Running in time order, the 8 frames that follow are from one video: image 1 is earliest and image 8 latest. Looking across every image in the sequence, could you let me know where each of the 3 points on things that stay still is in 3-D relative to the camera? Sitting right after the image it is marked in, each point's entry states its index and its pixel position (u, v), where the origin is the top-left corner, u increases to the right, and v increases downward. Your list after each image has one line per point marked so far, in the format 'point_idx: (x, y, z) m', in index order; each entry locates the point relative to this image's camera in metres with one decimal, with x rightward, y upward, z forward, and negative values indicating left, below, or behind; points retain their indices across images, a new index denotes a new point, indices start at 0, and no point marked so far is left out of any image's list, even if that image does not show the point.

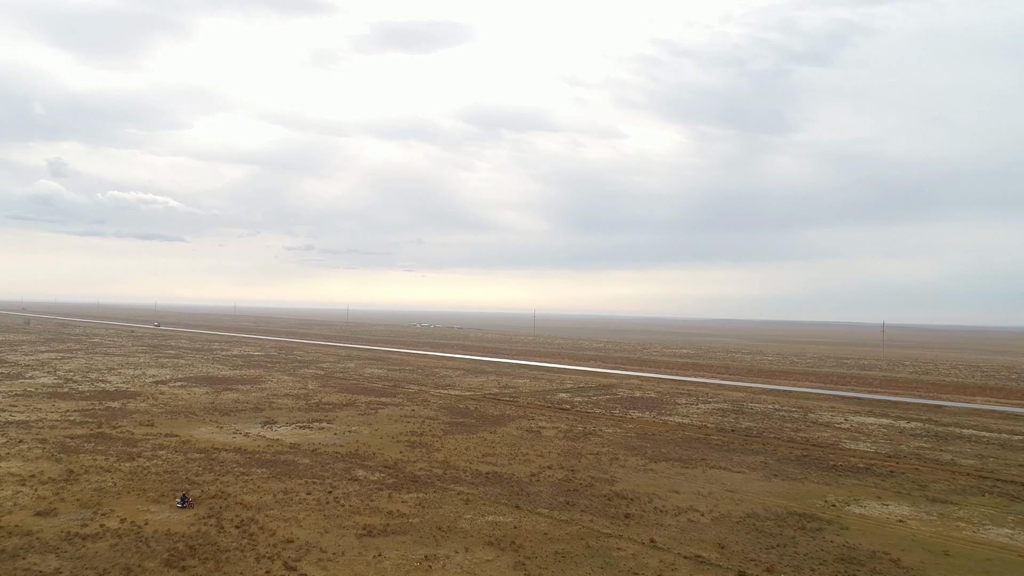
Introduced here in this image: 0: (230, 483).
0: (-5.0, -3.4, +15.2) m
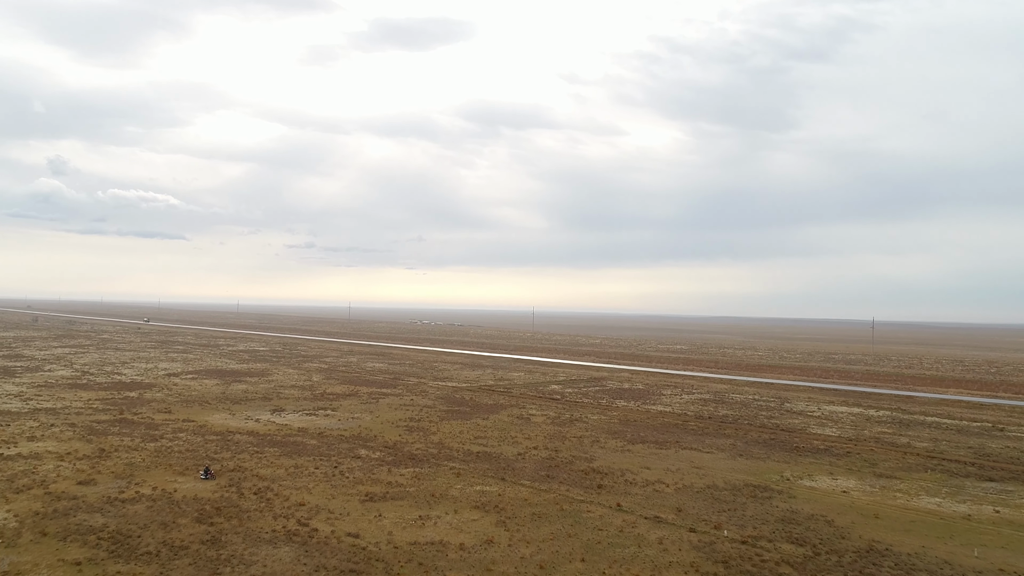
0: (-5.3, -3.4, +17.0) m
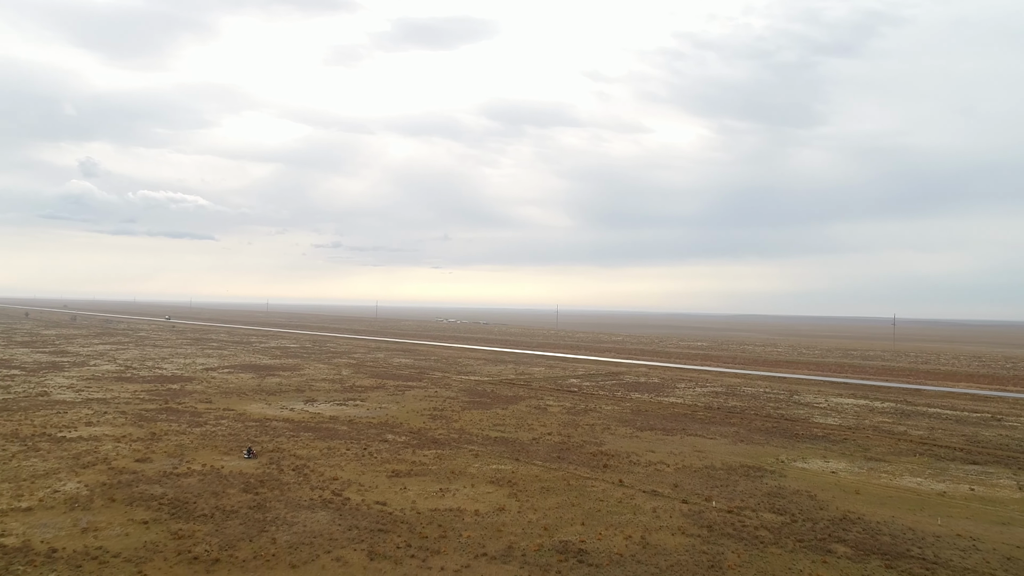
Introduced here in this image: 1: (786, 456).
0: (-4.9, -3.3, +18.6) m
1: (+6.1, -3.7, +19.1) m
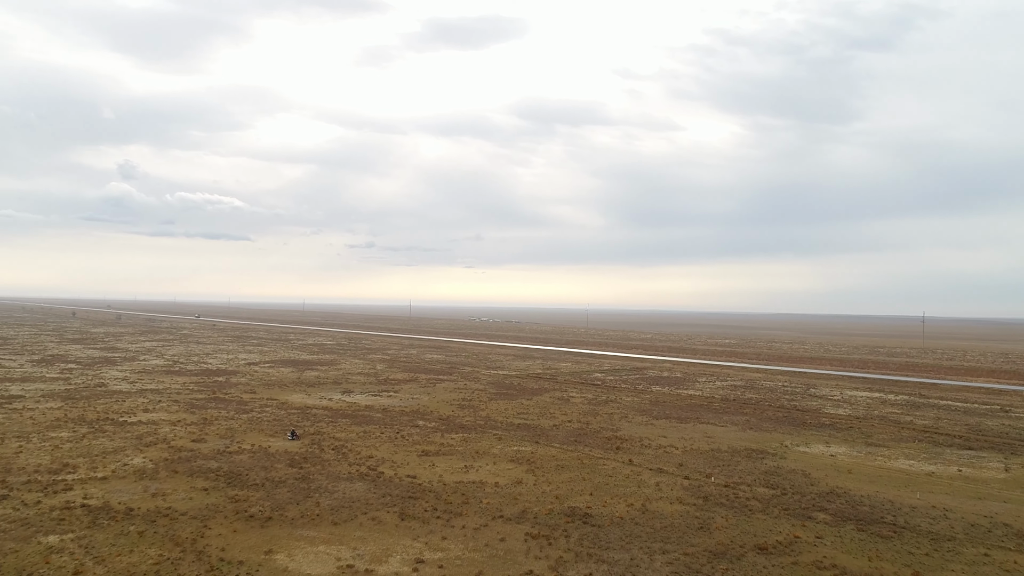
0: (-4.4, -3.3, +20.3) m
1: (+6.6, -3.6, +20.3) m
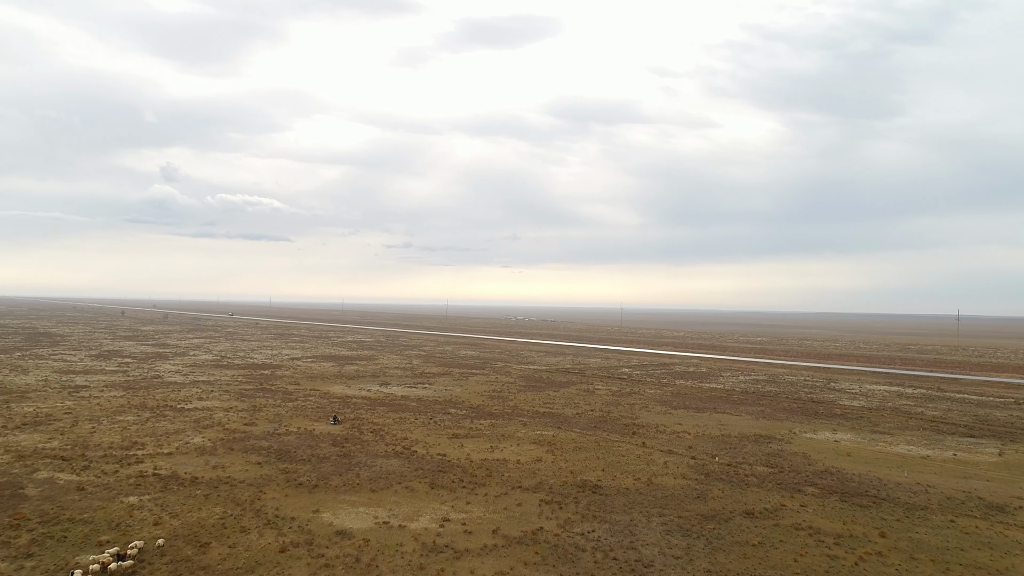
0: (-3.8, -3.2, +22.0) m
1: (+7.2, -3.5, +21.5) m
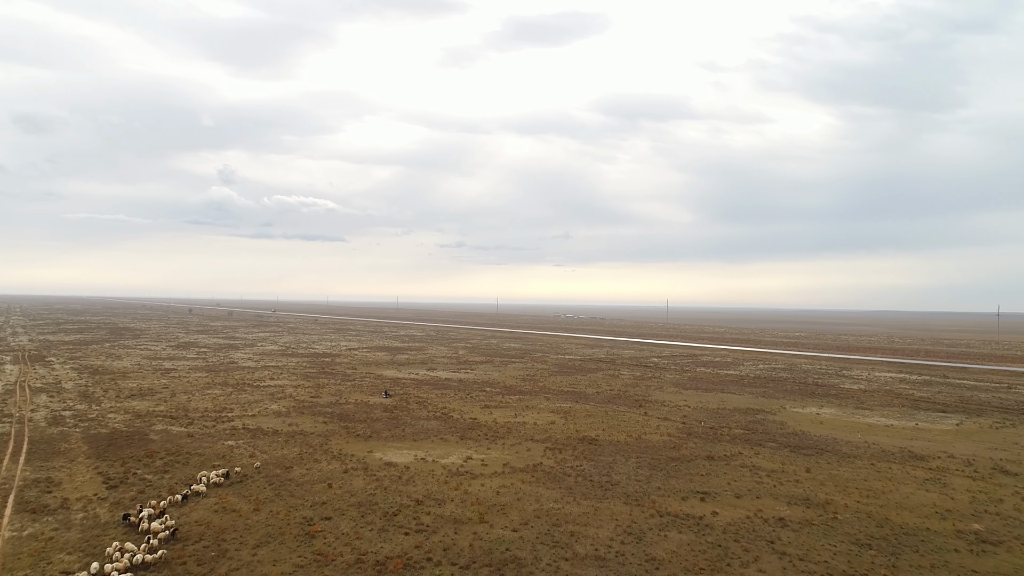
0: (-3.0, -3.0, +25.5) m
1: (+8.0, -3.3, +24.4) m
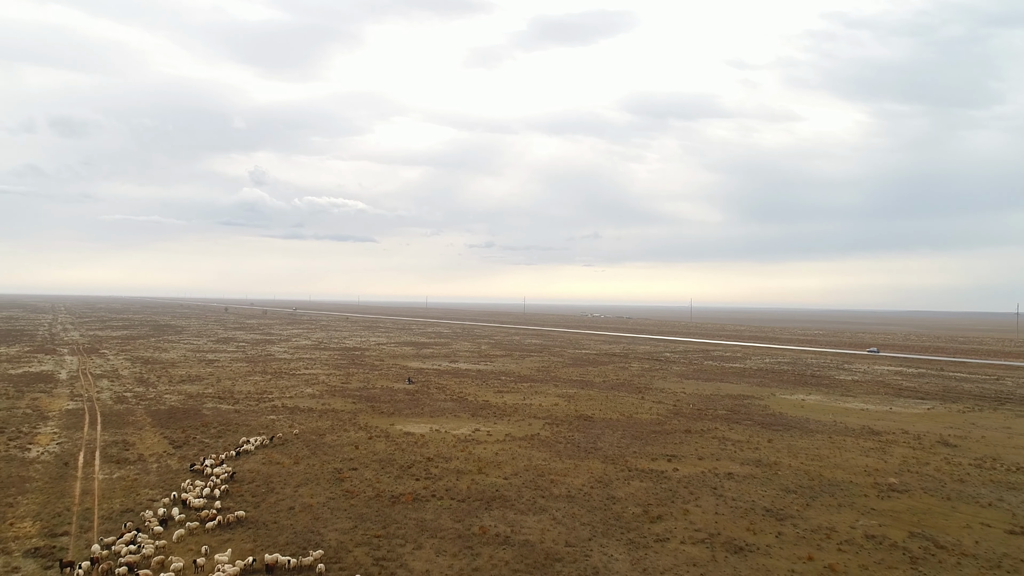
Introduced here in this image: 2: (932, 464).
0: (-2.6, -2.9, +27.9) m
1: (+8.3, -3.2, +26.4) m
2: (+7.0, -2.9, +14.2) m
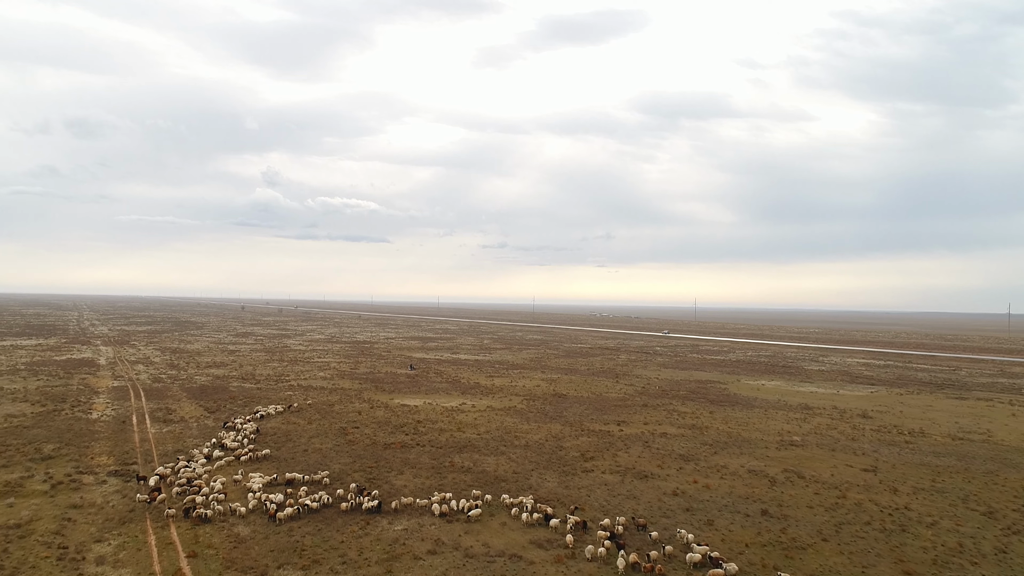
0: (-2.9, -2.8, +30.9) m
1: (+8.0, -3.1, +29.2) m
2: (+6.5, -2.8, +17.0) m
